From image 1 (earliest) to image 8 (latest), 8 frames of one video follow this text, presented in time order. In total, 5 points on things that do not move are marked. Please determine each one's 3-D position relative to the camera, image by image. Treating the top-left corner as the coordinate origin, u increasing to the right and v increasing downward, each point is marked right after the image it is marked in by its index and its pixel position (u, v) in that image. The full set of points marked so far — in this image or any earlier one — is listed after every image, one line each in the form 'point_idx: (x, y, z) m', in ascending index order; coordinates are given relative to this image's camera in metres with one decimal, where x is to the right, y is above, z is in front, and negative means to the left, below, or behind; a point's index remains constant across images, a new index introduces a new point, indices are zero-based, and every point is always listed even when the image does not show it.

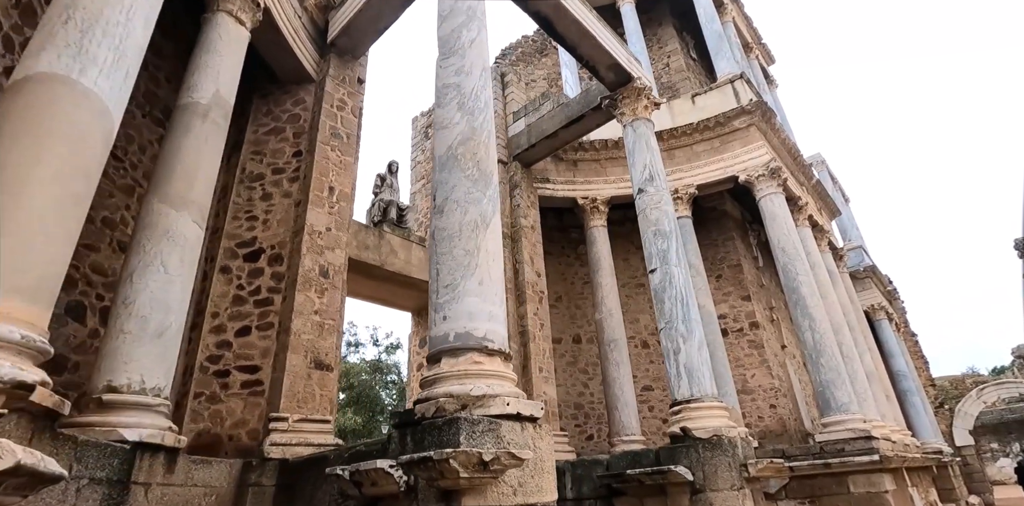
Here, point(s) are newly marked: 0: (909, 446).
0: (+7.6, -3.7, +10.8) m
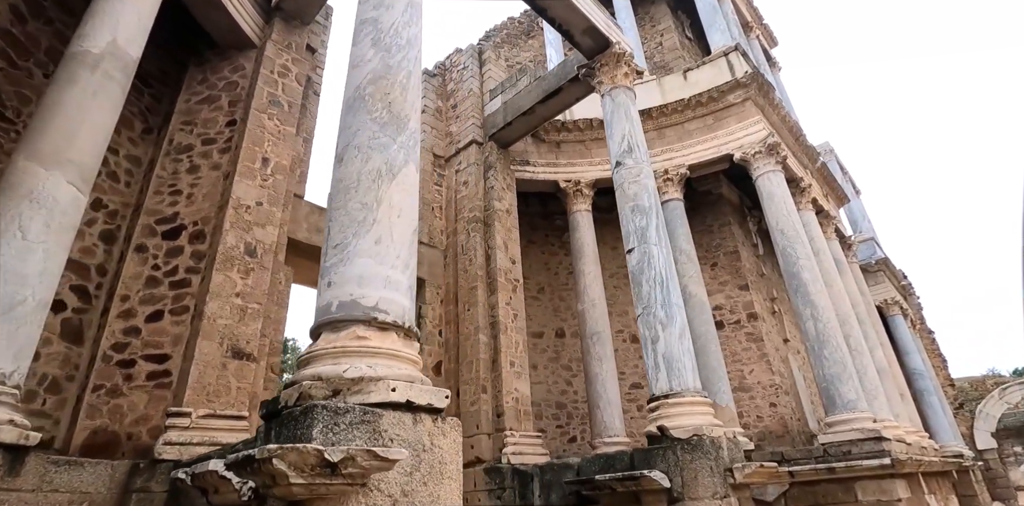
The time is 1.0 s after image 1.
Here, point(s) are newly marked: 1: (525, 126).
0: (+7.2, -3.4, +9.8) m
1: (+0.2, +2.2, +9.7) m
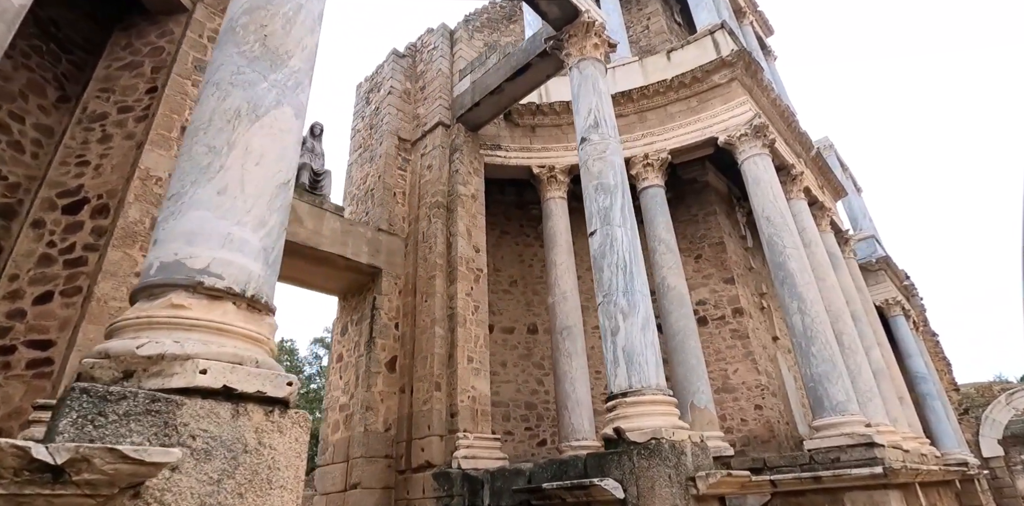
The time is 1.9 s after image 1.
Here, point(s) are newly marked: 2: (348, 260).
0: (+6.6, -3.2, +9.1) m
1: (-0.3, +2.3, +9.1) m
2: (-2.3, -0.1, +8.0) m
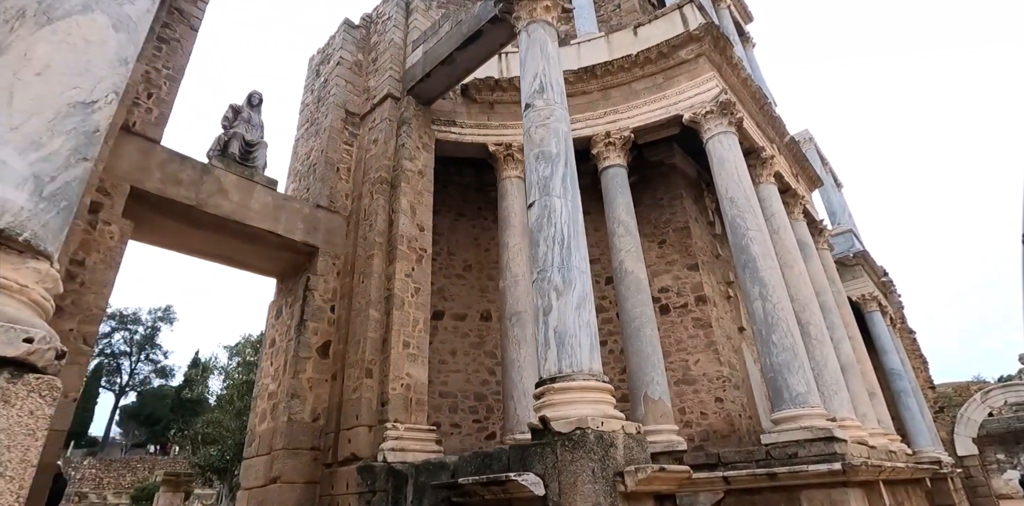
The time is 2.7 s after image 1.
0: (+5.8, -3.1, +8.7) m
1: (-1.0, +2.6, +8.5) m
2: (-3.0, +0.2, +7.4) m
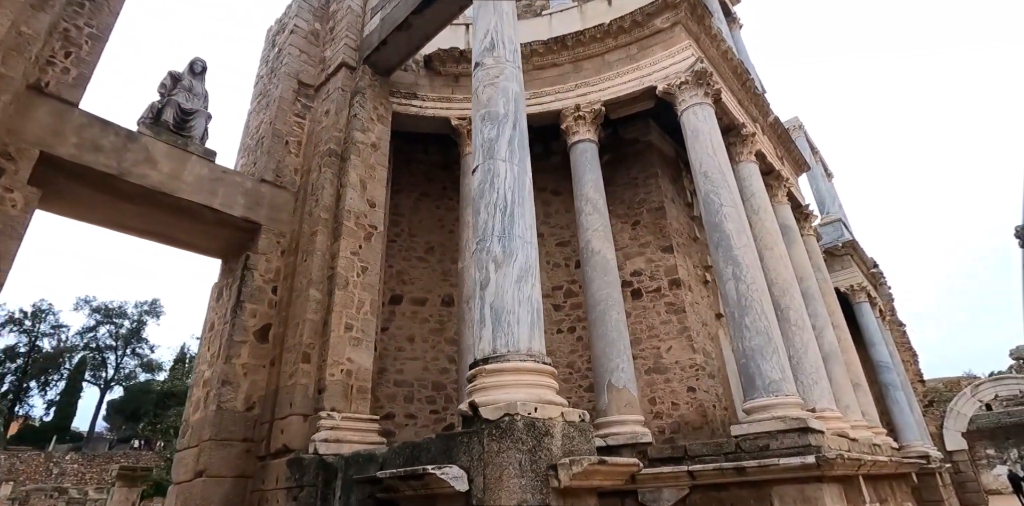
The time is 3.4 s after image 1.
0: (+5.3, -2.8, +8.2) m
1: (-1.5, +2.9, +7.9) m
2: (-3.6, +0.5, +6.9) m
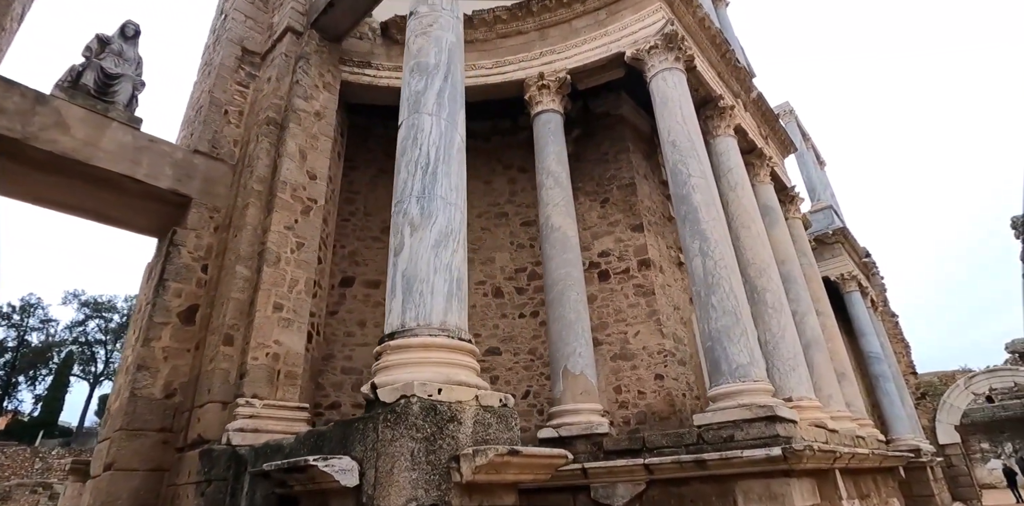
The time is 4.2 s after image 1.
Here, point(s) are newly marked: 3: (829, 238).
0: (+4.7, -2.5, +7.7) m
1: (-2.1, +3.2, +7.4) m
2: (-4.1, +0.8, +6.3) m
3: (+8.6, +0.4, +15.4) m
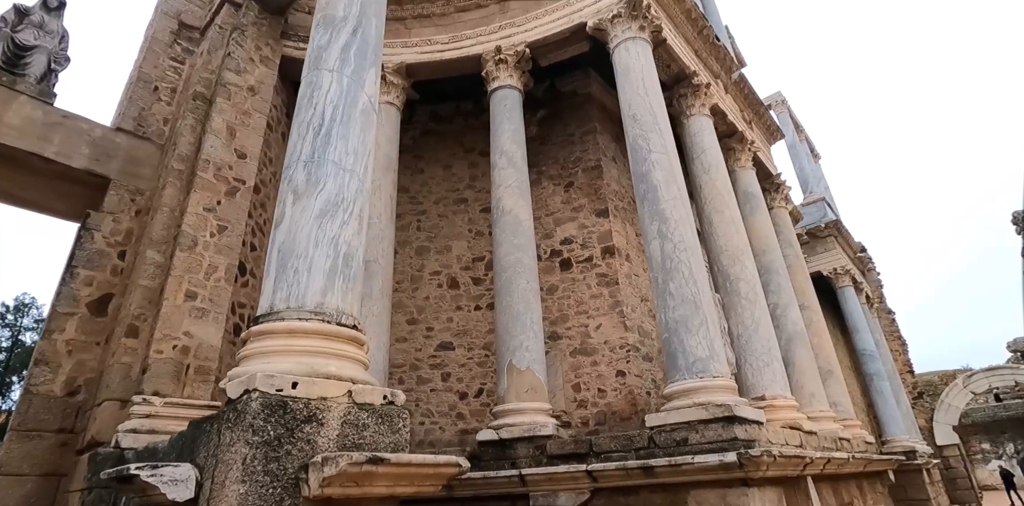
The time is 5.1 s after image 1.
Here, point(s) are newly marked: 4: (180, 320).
0: (+4.2, -2.4, +7.1) m
1: (-2.6, +3.3, +6.8) m
2: (-4.7, +0.9, +5.8) m
3: (+8.0, +0.6, +14.8) m
4: (-2.9, -0.6, +5.1) m
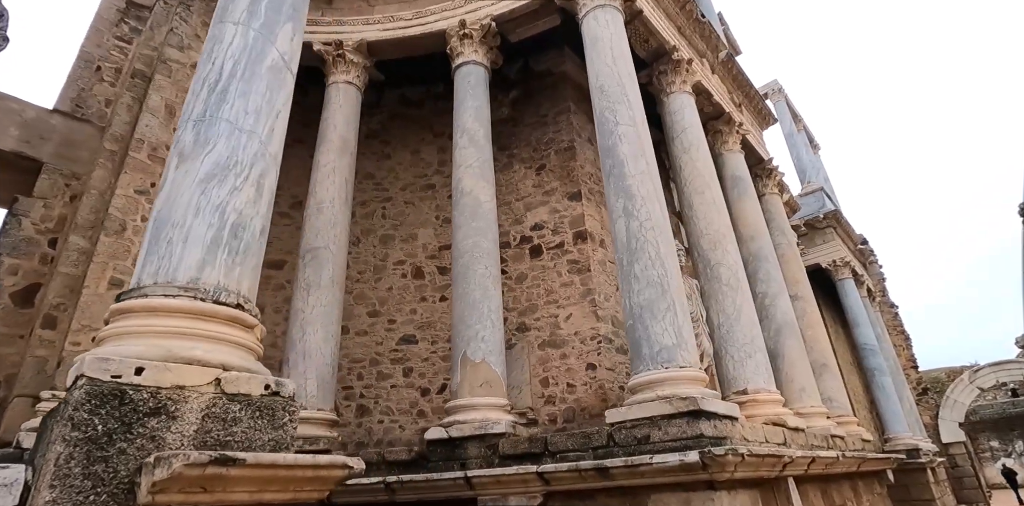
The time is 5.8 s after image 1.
0: (+3.8, -2.2, +6.6) m
1: (-3.1, +3.5, +6.4) m
2: (-5.1, +1.0, +5.4) m
3: (+7.7, +0.8, +14.3) m
4: (-3.3, -0.5, +4.7) m
